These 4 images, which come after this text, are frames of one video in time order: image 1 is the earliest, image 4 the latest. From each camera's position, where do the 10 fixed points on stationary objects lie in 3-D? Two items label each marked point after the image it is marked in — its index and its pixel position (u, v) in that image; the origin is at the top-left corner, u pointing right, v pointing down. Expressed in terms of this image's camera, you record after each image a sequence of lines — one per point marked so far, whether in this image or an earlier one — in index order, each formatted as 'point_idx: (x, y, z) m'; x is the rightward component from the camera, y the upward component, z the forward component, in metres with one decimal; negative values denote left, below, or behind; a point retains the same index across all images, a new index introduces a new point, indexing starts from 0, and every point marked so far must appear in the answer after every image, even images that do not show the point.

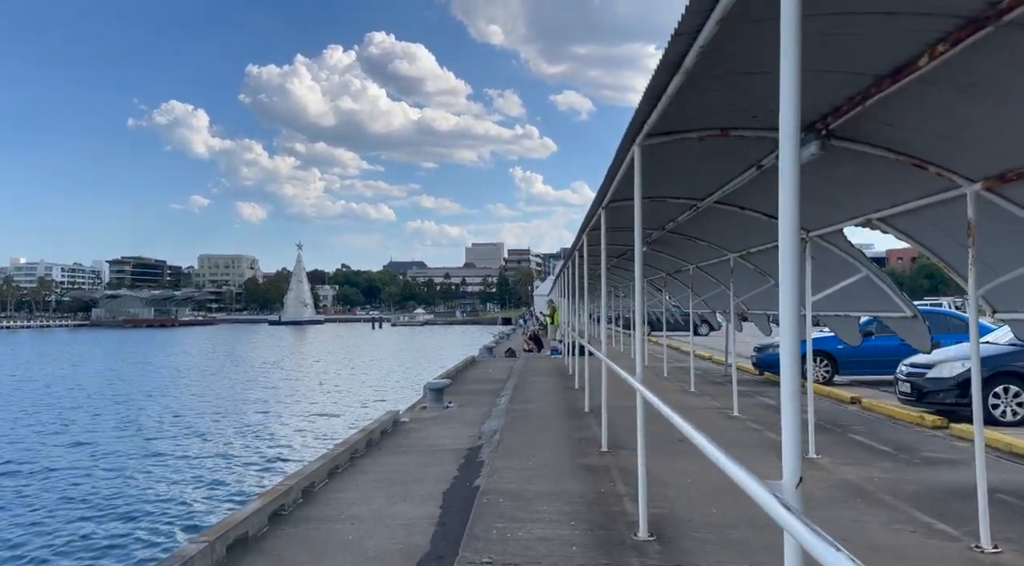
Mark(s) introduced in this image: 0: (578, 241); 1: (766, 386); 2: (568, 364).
0: (+1.2, +0.7, +13.0) m
1: (+5.0, -2.0, +14.6) m
2: (+1.5, -2.1, +19.4) m
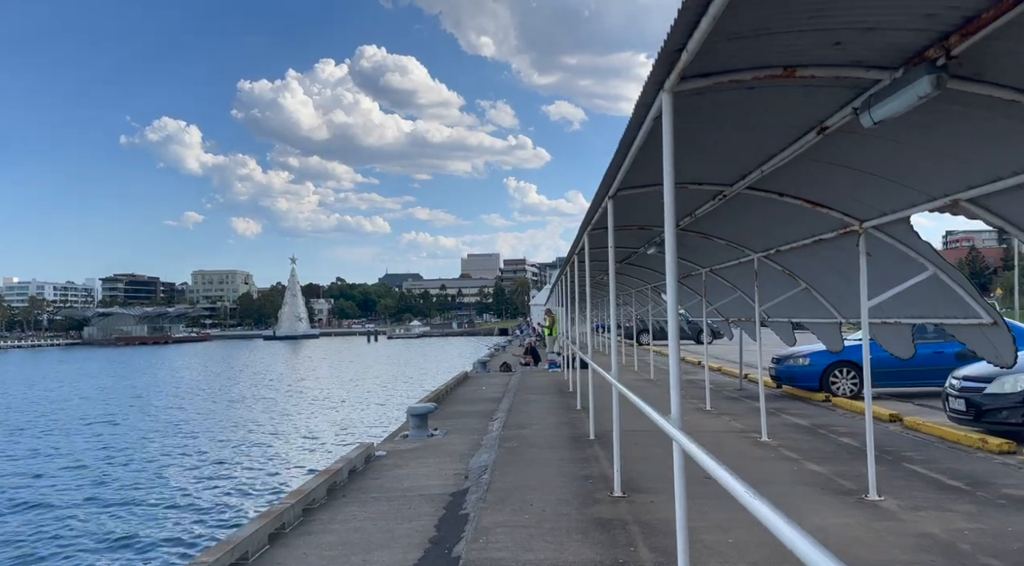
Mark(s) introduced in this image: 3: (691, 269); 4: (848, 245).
0: (+1.0, +0.6, +11.6) m
1: (+4.9, -2.1, +13.2) m
2: (+1.4, -2.3, +17.9) m
3: (+3.0, +0.2, +12.3) m
4: (+3.2, +0.4, +7.1) m
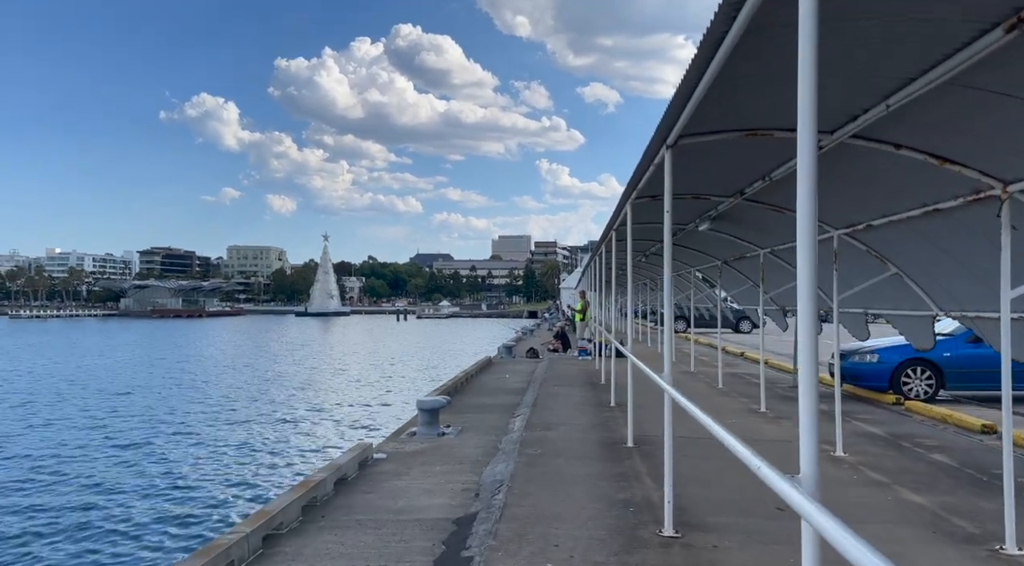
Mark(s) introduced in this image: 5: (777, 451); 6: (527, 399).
0: (+1.4, +0.9, +10.1) m
1: (+5.3, -1.9, +11.5) m
2: (+2.0, -1.9, +16.4) m
3: (+3.4, +0.5, +10.7) m
4: (+3.4, +0.5, +5.5) m
5: (+2.8, -1.8, +8.0) m
6: (+0.2, -1.8, +11.7) m
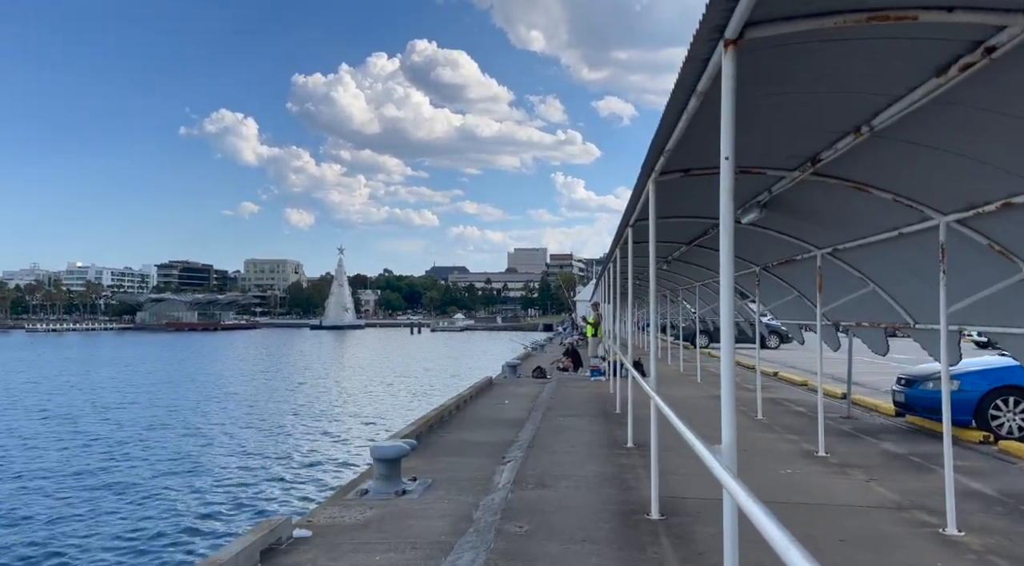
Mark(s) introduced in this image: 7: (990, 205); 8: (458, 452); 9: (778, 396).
0: (+1.3, +0.8, +7.9) m
1: (+5.2, -2.0, +9.2) m
2: (+2.0, -2.1, +14.2) m
3: (+3.3, +0.4, +8.5) m
4: (+3.2, +0.5, +3.2) m
5: (+2.7, -1.8, +5.7) m
6: (+0.2, -2.0, +9.5) m
7: (+3.2, +0.5, +4.9) m
8: (-0.6, -2.0, +8.6) m
9: (+4.8, -2.0, +13.4) m
